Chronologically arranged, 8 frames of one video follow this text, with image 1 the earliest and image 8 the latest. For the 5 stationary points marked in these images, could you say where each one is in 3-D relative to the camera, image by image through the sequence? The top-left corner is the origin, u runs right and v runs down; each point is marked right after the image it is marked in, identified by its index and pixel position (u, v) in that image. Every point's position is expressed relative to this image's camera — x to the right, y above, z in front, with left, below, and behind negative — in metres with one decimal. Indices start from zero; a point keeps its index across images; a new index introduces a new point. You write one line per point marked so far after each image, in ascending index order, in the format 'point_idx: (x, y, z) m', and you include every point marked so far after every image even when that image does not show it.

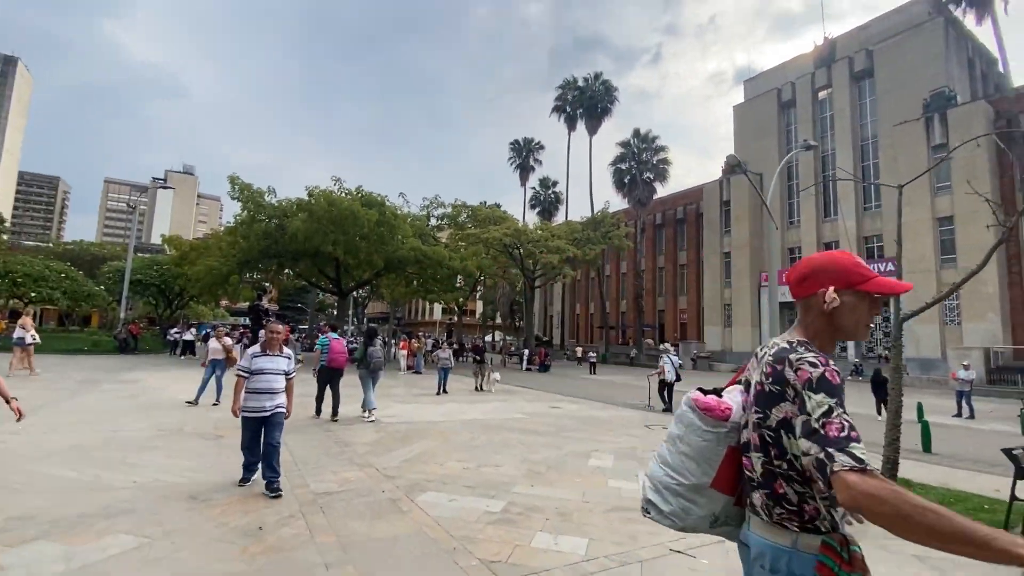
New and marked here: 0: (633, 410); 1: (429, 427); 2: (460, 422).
0: (+3.2, -3.2, +13.1) m
1: (-1.4, -2.4, +8.5) m
2: (-0.9, -2.5, +9.3) m
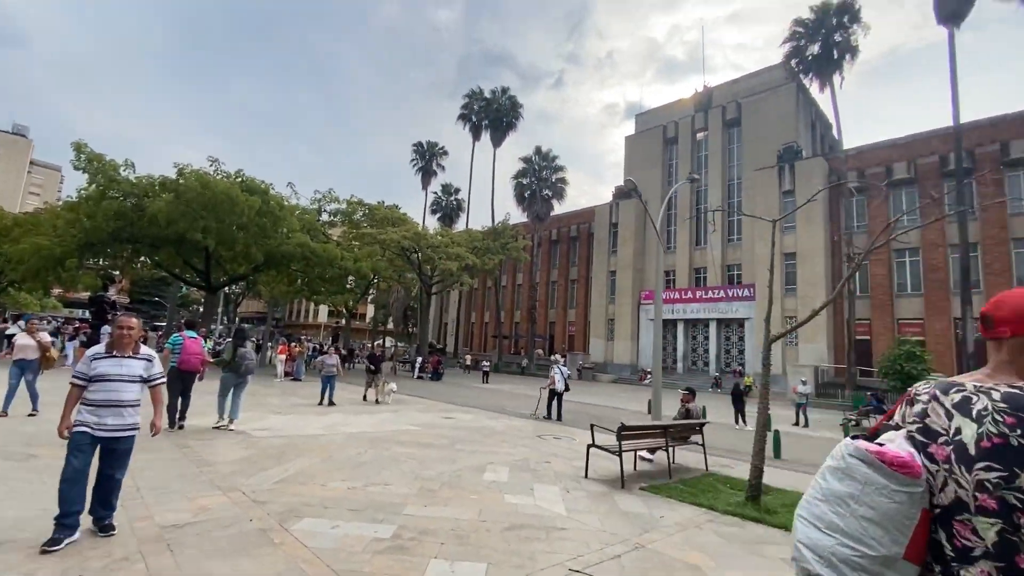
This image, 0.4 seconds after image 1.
0: (+0.4, -3.5, +13.1) m
1: (-3.1, -2.4, +7.6) m
2: (-2.8, -2.5, +8.6) m
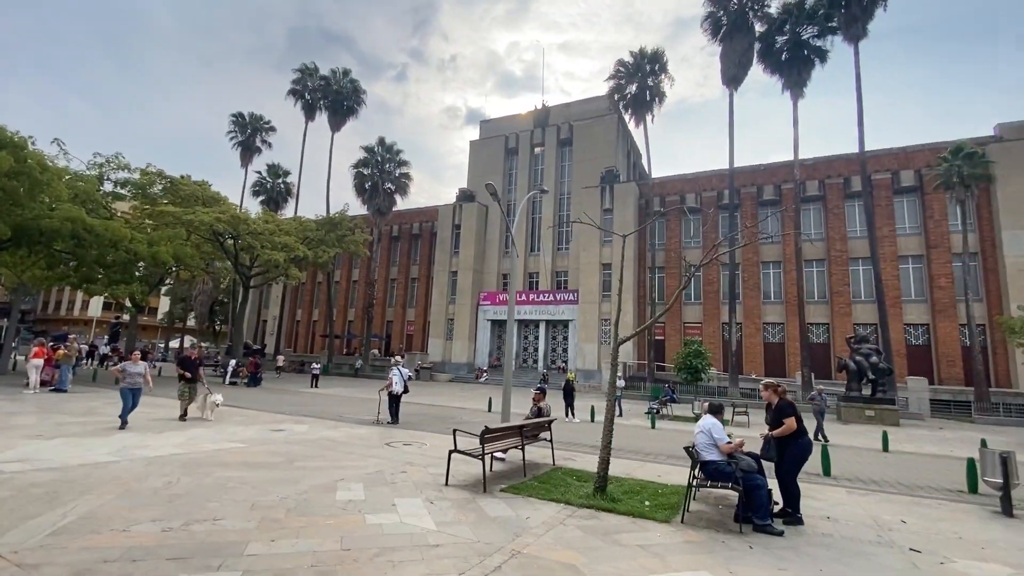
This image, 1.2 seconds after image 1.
0: (-3.5, -3.4, +12.3) m
1: (-5.0, -2.2, +6.0) m
2: (-5.0, -2.4, +7.0) m
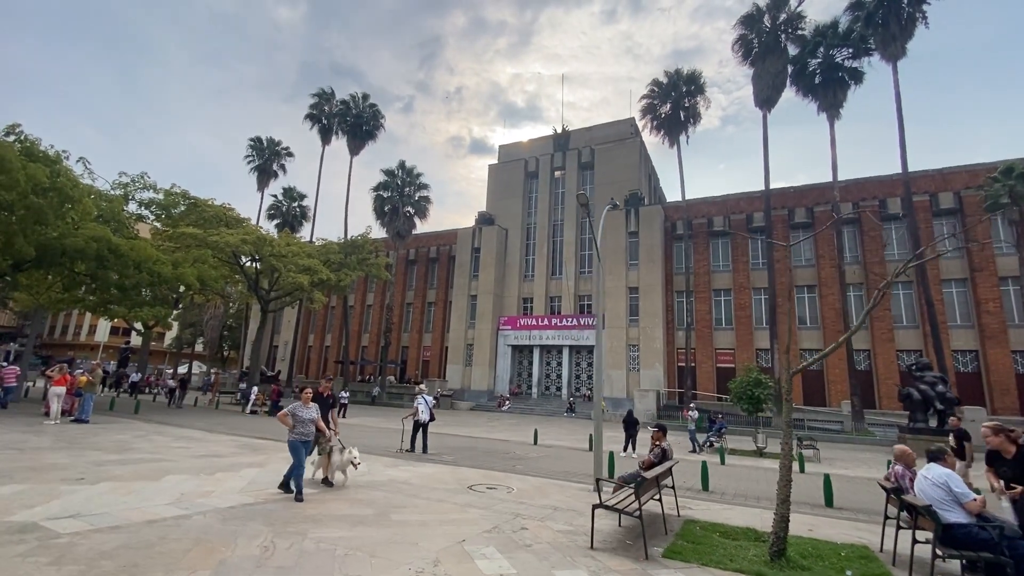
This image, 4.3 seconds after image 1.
0: (-1.8, -3.9, +11.1) m
1: (-3.3, -2.4, +4.8) m
2: (-3.4, -2.6, +5.8) m
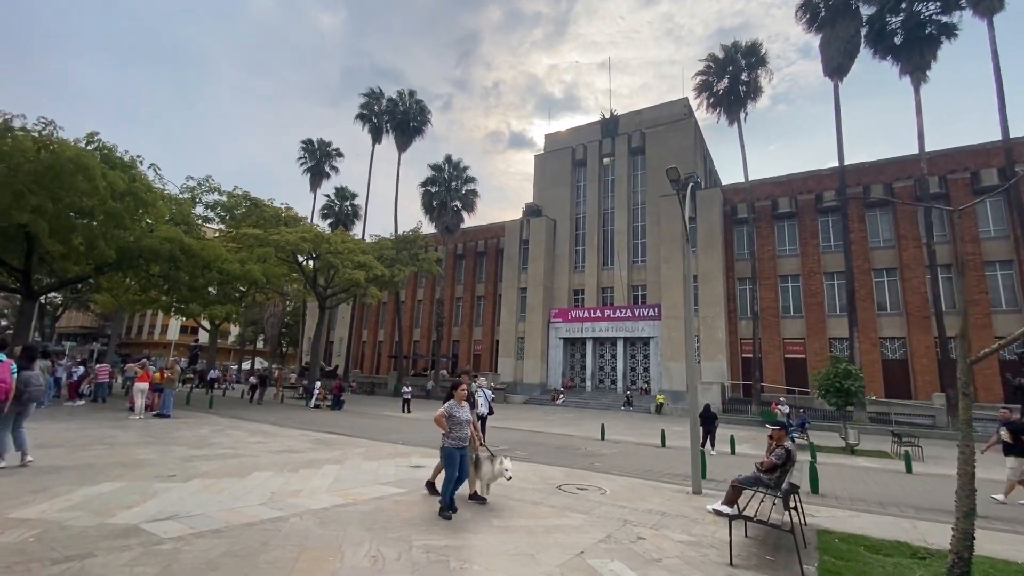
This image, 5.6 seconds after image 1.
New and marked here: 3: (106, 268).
0: (-0.2, -3.7, +10.7) m
1: (-2.2, -2.3, +4.5) m
2: (-2.1, -2.5, +5.5) m
3: (-15.7, +0.8, +19.5) m
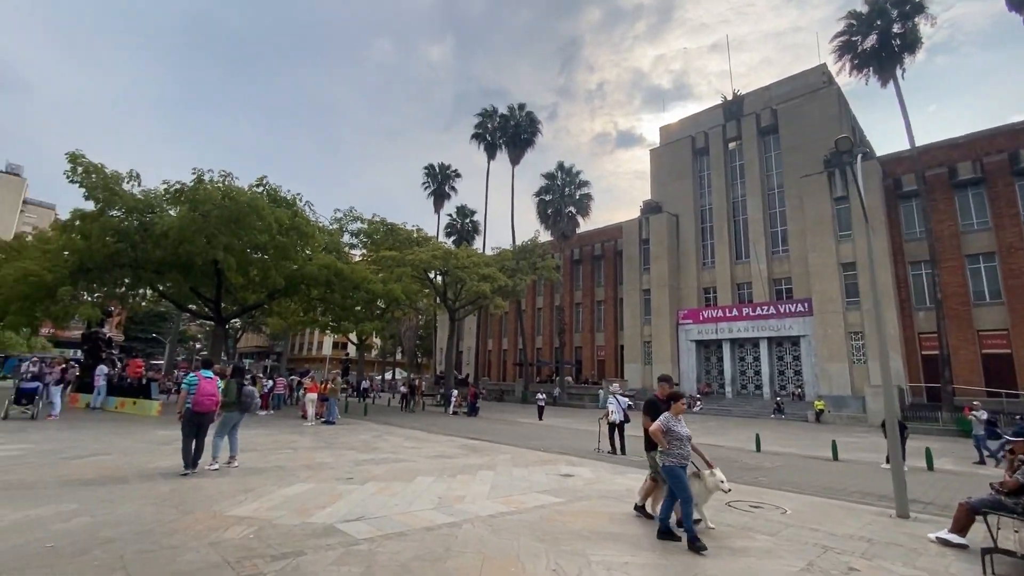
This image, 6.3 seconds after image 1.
0: (+2.9, -3.7, +10.1) m
1: (-0.6, -2.4, +4.6) m
2: (-0.3, -2.6, +5.5) m
3: (-10.4, -0.2, +22.3) m
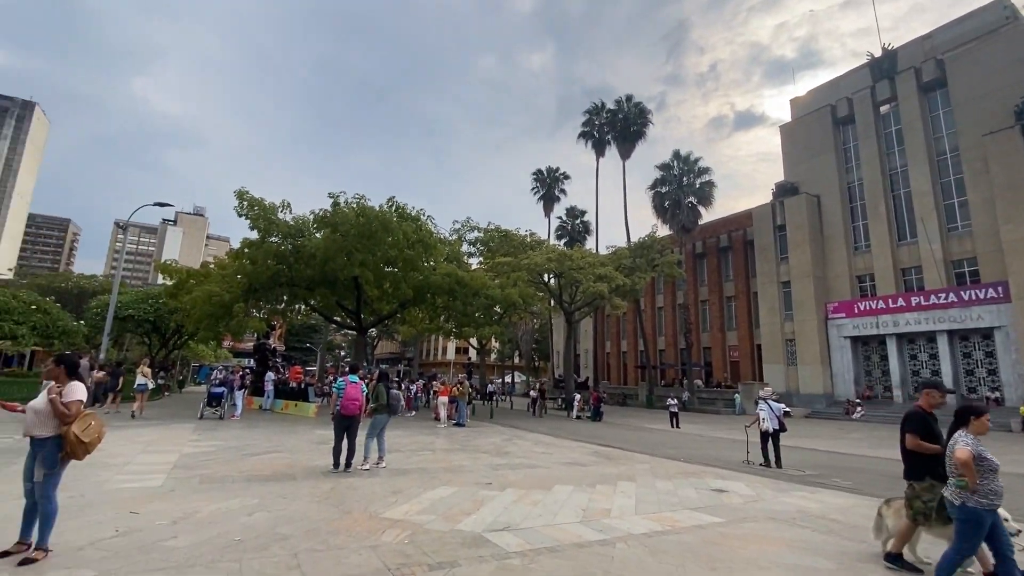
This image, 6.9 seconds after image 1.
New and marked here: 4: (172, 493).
0: (+5.5, -3.5, +8.8) m
1: (+0.8, -2.4, +4.2) m
2: (+1.3, -2.6, +5.1) m
3: (-4.9, -0.7, +23.7) m
4: (-5.0, -3.0, +7.4) m
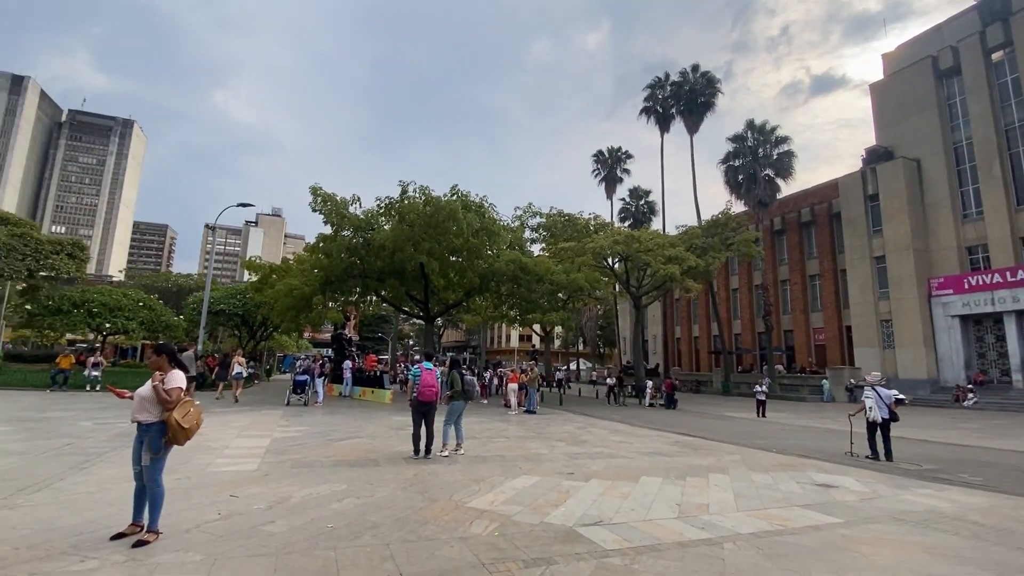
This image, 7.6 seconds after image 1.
0: (+6.8, -3.0, +7.8) m
1: (+1.6, -2.2, +3.8) m
2: (+2.2, -2.3, +4.6) m
3: (-1.7, -0.1, +23.8) m
4: (-3.7, -2.9, +7.7) m
